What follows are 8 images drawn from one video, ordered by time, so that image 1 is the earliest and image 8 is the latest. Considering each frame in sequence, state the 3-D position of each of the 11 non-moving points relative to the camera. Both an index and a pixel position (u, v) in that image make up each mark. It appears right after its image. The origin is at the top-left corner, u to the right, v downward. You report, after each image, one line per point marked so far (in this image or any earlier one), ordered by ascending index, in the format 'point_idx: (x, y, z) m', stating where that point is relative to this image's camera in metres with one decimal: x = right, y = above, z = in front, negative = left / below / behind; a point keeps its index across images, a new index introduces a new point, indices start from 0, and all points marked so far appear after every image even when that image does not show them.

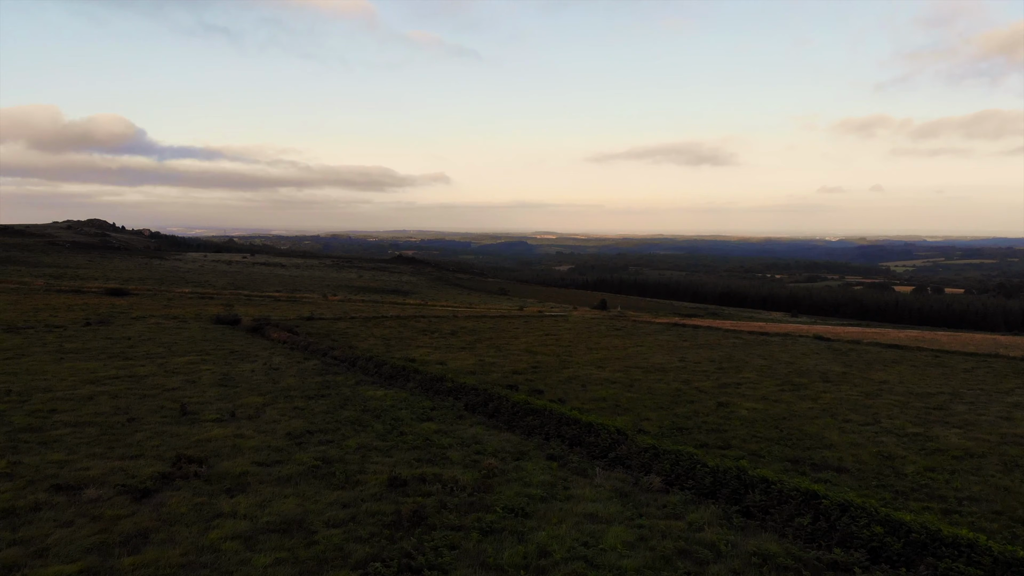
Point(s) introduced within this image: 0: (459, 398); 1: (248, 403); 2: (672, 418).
0: (-1.1, -2.3, +17.8) m
1: (-5.6, -2.4, +17.8) m
2: (+3.3, -2.7, +17.2) m
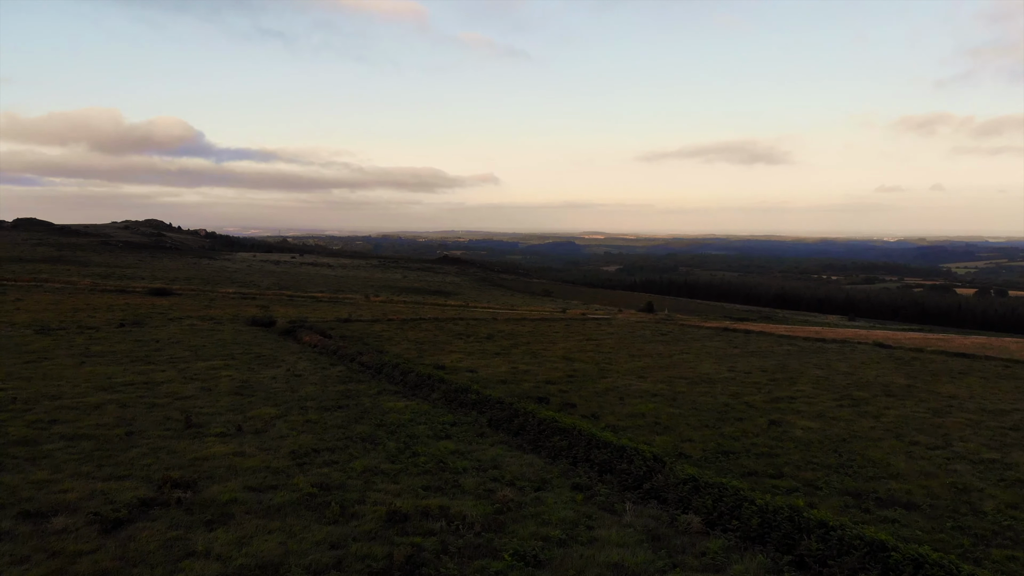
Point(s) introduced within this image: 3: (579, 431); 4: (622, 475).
0: (-0.6, -2.4, +16.4) m
1: (-5.1, -2.5, +16.7) m
2: (+3.8, -2.8, +15.5) m
3: (+1.1, -2.5, +14.4) m
4: (+1.6, -2.7, +11.9) m
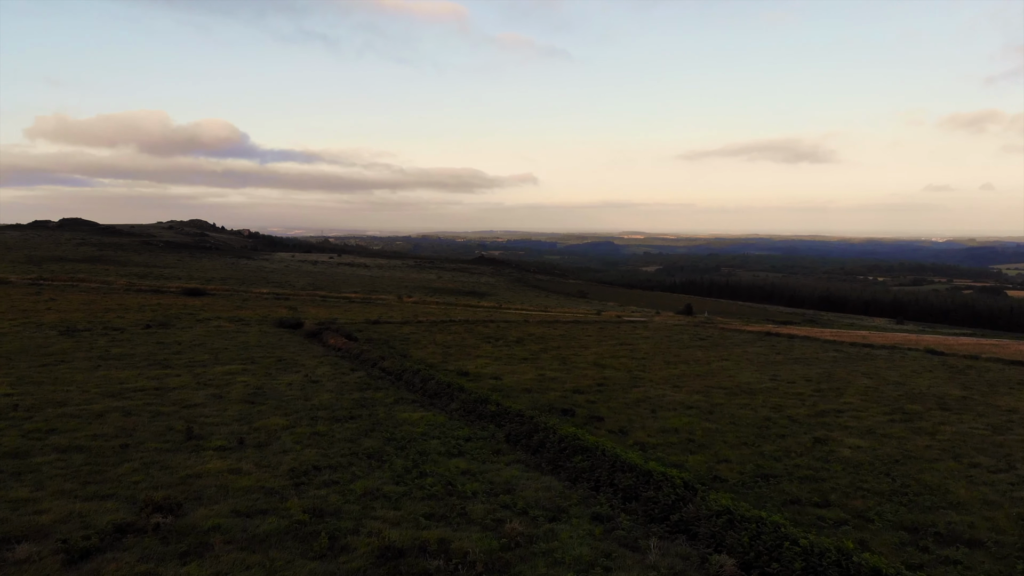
0: (-0.2, -2.5, +15.3) m
1: (-4.7, -2.6, +15.8) m
2: (+4.1, -2.9, +14.2) m
3: (+1.4, -2.5, +13.2) m
4: (+1.7, -2.8, +10.7) m
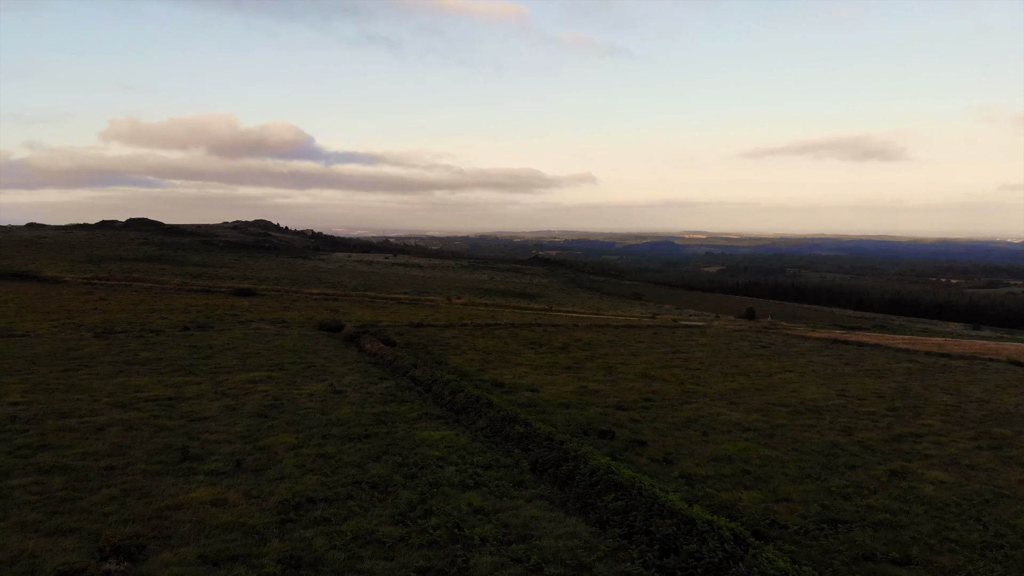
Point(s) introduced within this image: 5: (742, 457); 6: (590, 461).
0: (+0.3, -2.7, +13.6) m
1: (-4.1, -2.7, +14.4) m
2: (+4.5, -3.1, +12.2) m
3: (+1.7, -2.7, +11.4) m
4: (+1.9, -2.9, +8.9) m
5: (+4.0, -2.9, +14.6) m
6: (+1.2, -2.6, +12.7) m
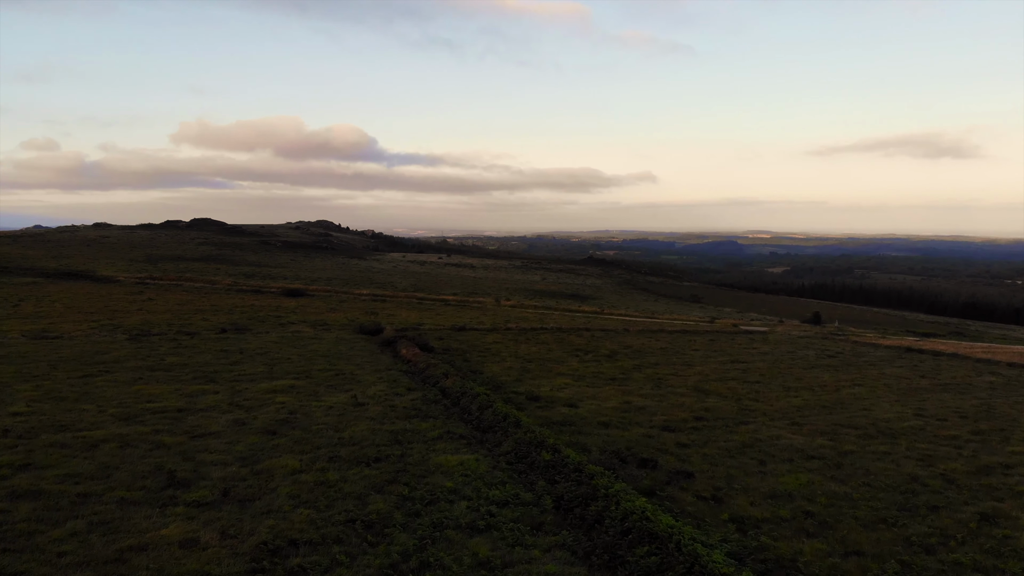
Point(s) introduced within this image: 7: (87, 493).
0: (+0.6, -2.8, +11.9) m
1: (-3.8, -2.8, +13.0) m
2: (+4.7, -3.2, +10.2) m
3: (+1.9, -2.8, +9.6) m
4: (+1.8, -3.0, +7.0) m
5: (+4.4, -3.1, +12.6) m
6: (+1.4, -2.8, +10.9) m
7: (-5.9, -2.8, +11.6) m
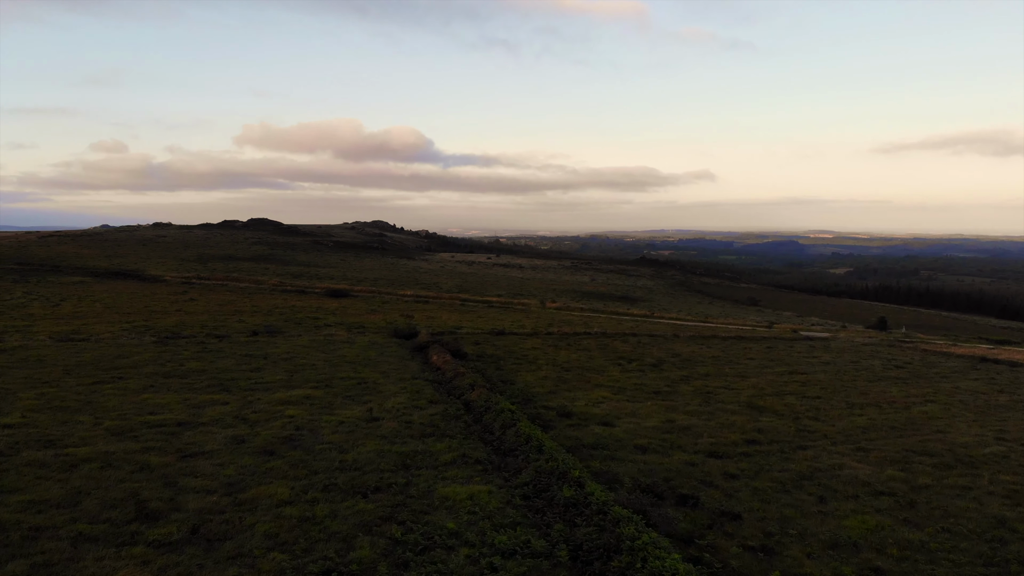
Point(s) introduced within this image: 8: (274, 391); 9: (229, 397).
0: (+0.7, -2.9, +10.1) m
1: (-3.5, -2.9, +11.5) m
2: (+4.7, -3.3, +8.2) m
3: (+1.9, -2.9, +7.7) m
4: (+1.7, -3.1, +5.2) m
5: (+4.6, -3.2, +10.7) m
6: (+1.5, -2.9, +9.1) m
7: (-5.7, -2.9, +10.3) m
8: (-5.6, -2.5, +19.7) m
9: (-6.4, -2.5, +18.9) m
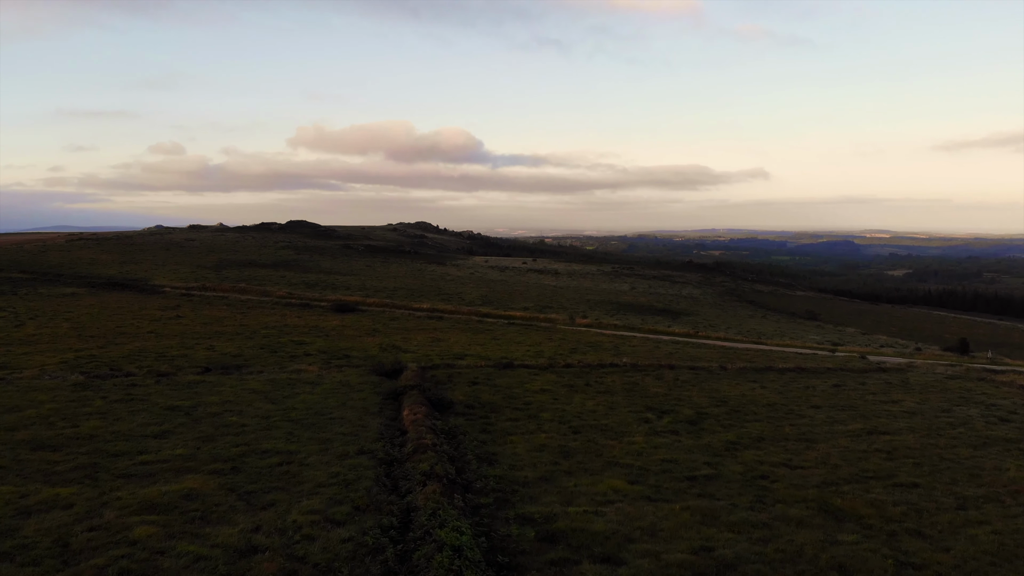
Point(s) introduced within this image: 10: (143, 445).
0: (-0.3, -3.8, +4.4) m
1: (-4.5, -3.7, +6.0) m
2: (+3.5, -4.2, +2.3) m
3: (+0.7, -3.8, +2.0) m
4: (+0.3, -4.0, -0.5) m
5: (+3.6, -4.1, +4.7) m
6: (+0.4, -3.8, +3.4) m
7: (-6.8, -3.8, +5.0) m
8: (-6.1, -3.3, +14.3) m
9: (-6.9, -3.3, +13.6) m
10: (-7.3, -3.1, +16.7) m
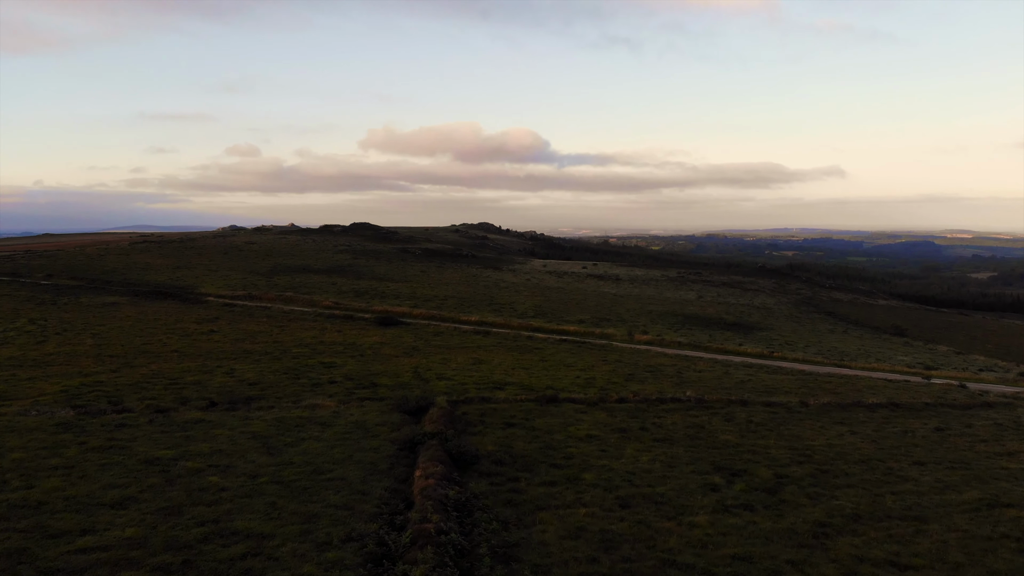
0: (-0.9, -4.5, +1.0) m
1: (-4.9, -4.5, +3.0) m
2: (+2.8, -5.0, -1.4) m
3: (-0.1, -4.6, -1.5) m
4: (-0.6, -4.8, -3.9) m
5: (+3.0, -4.9, +1.0) m
6: (-0.3, -4.5, -0.1) m
7: (-7.3, -4.5, +2.1) m
8: (-5.9, -4.0, +11.4) m
9: (-6.8, -4.0, +10.7) m
10: (-6.9, -3.8, +13.9) m
